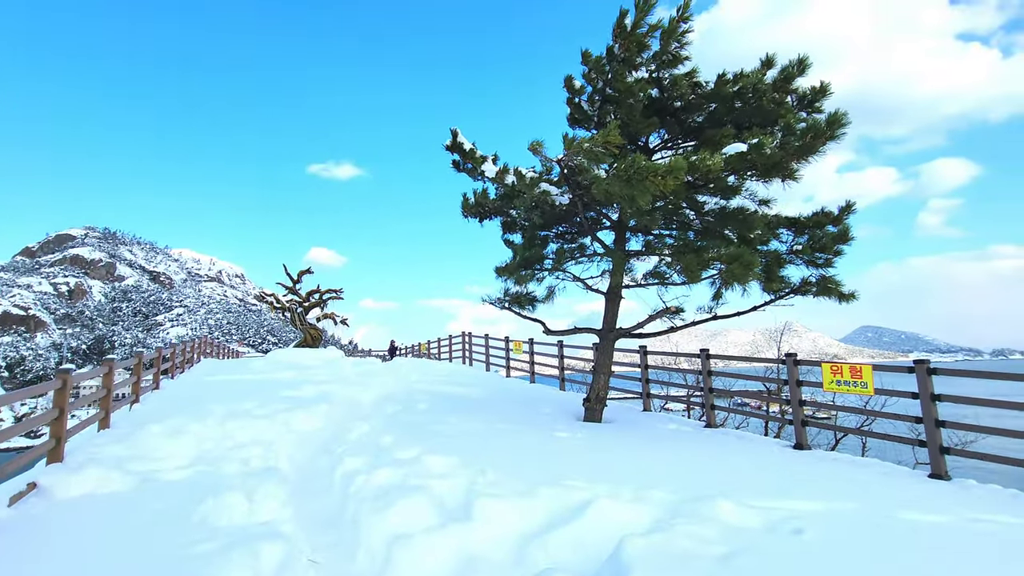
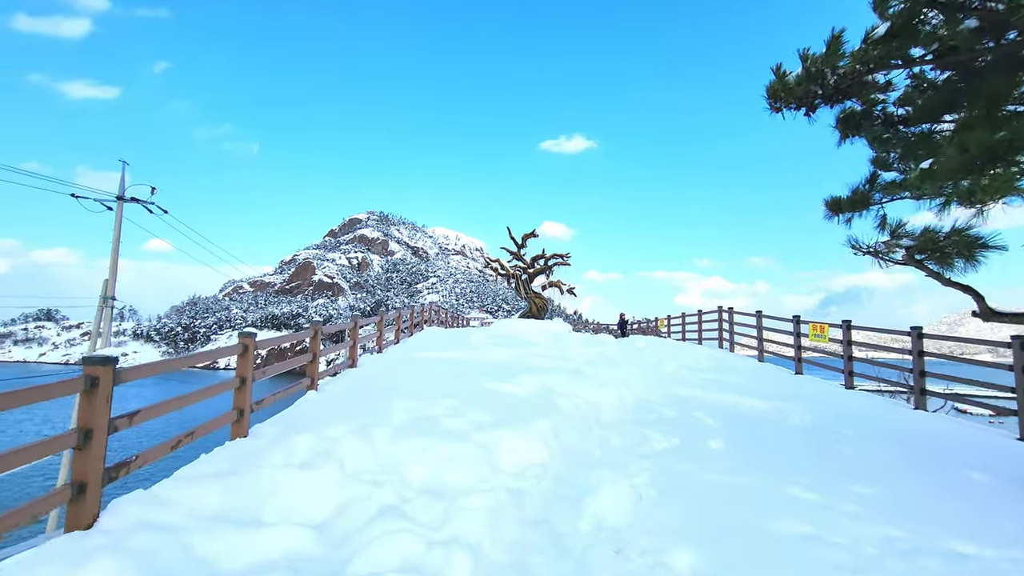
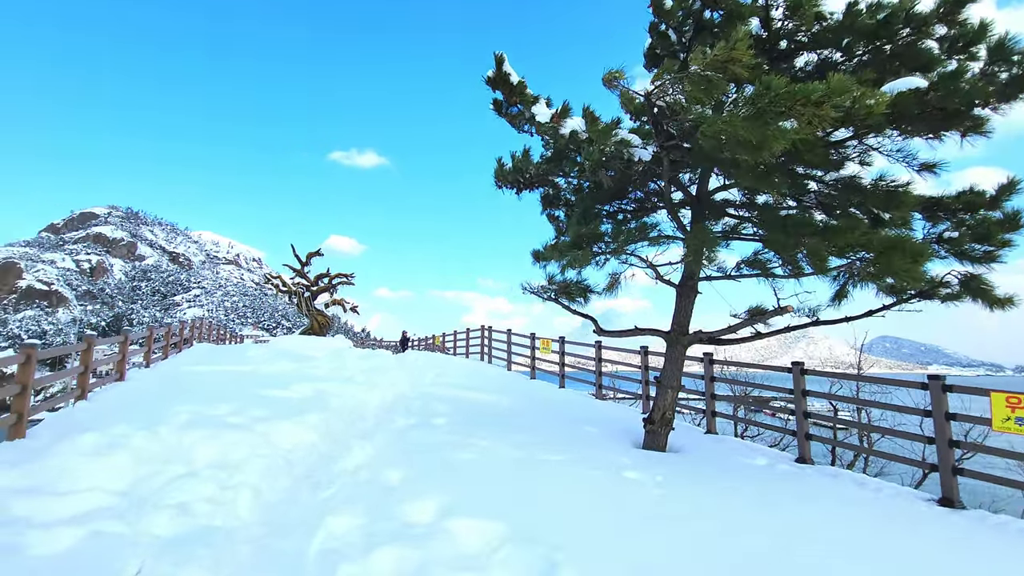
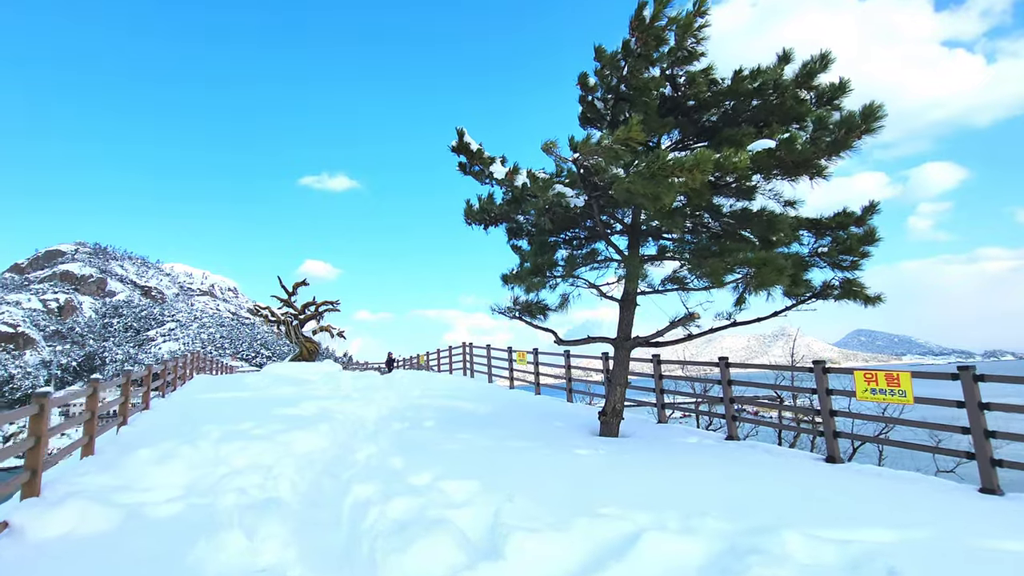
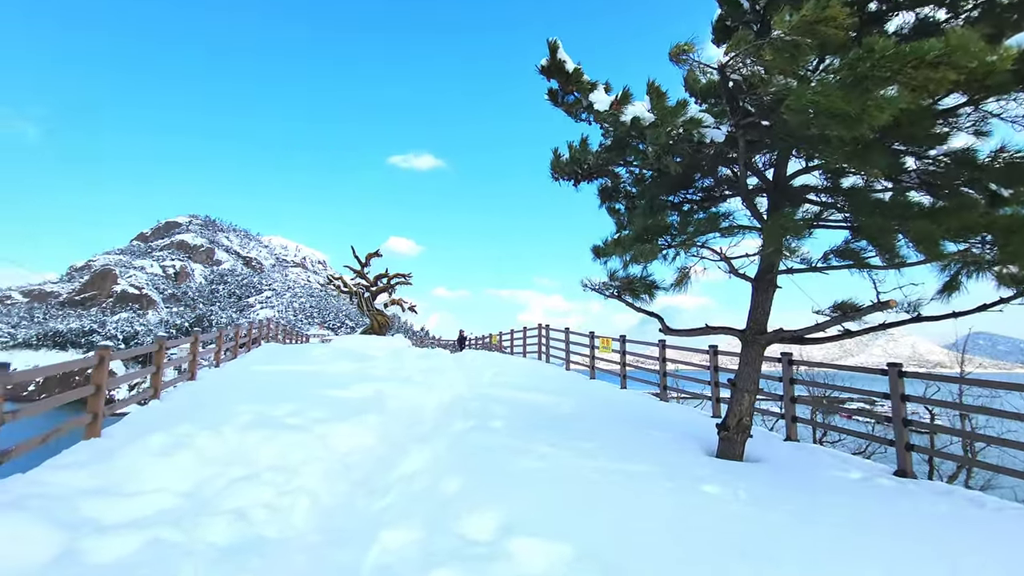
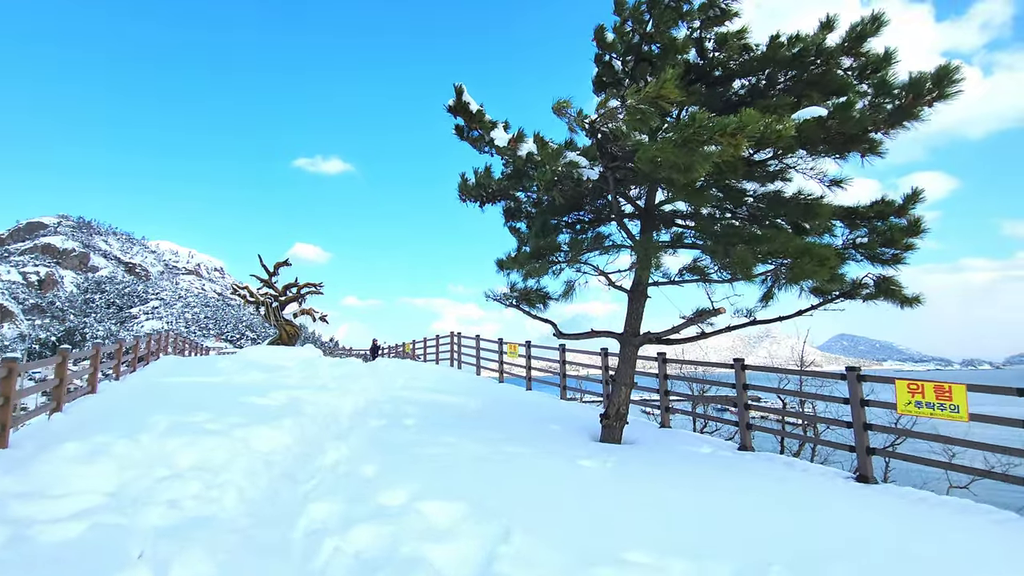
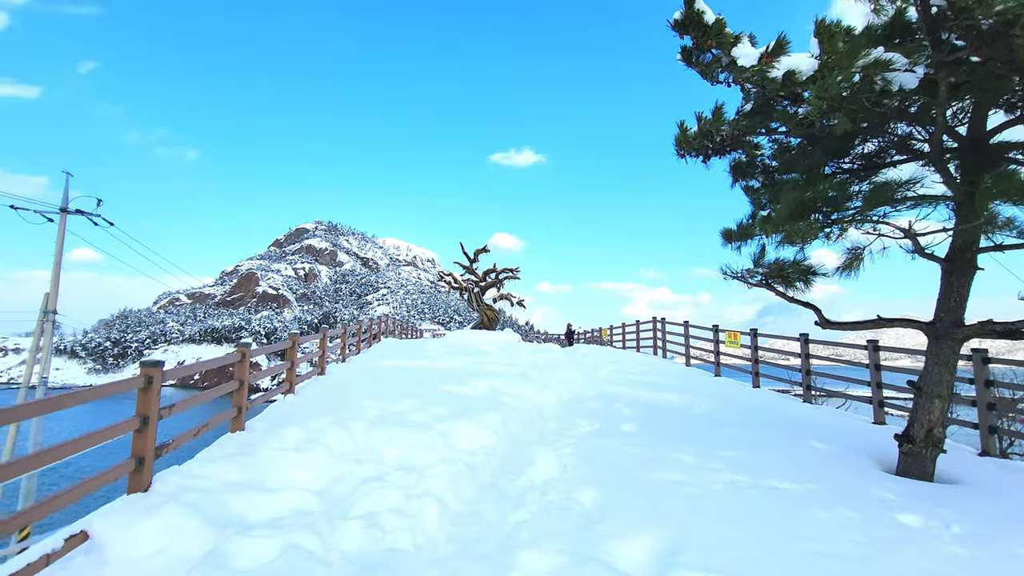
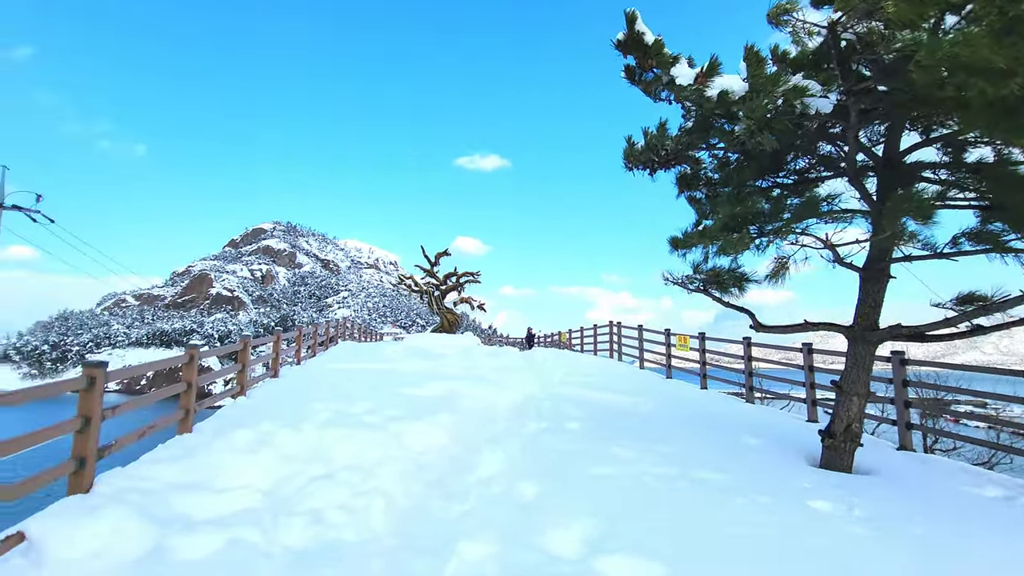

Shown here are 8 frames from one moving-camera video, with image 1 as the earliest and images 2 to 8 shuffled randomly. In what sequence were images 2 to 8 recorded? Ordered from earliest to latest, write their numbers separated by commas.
4, 6, 3, 5, 8, 7, 2
